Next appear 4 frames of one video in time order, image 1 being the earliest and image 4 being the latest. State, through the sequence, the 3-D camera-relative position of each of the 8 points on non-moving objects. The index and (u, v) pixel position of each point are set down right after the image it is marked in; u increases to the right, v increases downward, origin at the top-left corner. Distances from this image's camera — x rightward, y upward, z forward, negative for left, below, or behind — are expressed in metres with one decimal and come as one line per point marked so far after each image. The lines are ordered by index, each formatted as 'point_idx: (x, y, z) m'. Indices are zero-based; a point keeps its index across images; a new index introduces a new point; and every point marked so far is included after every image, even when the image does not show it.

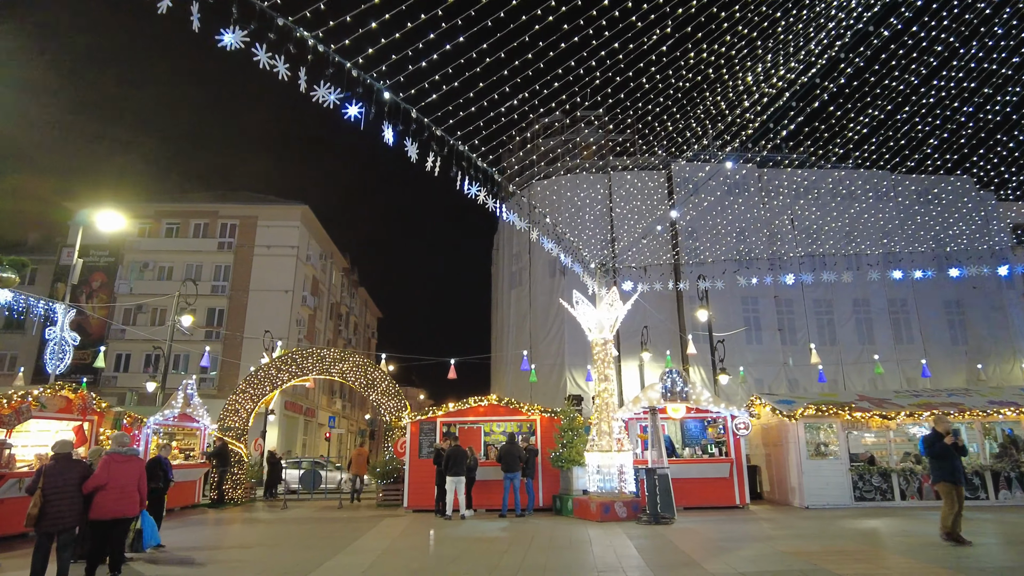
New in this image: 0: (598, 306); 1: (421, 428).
0: (+1.6, -0.3, +12.7) m
1: (-1.9, -2.9, +14.0) m
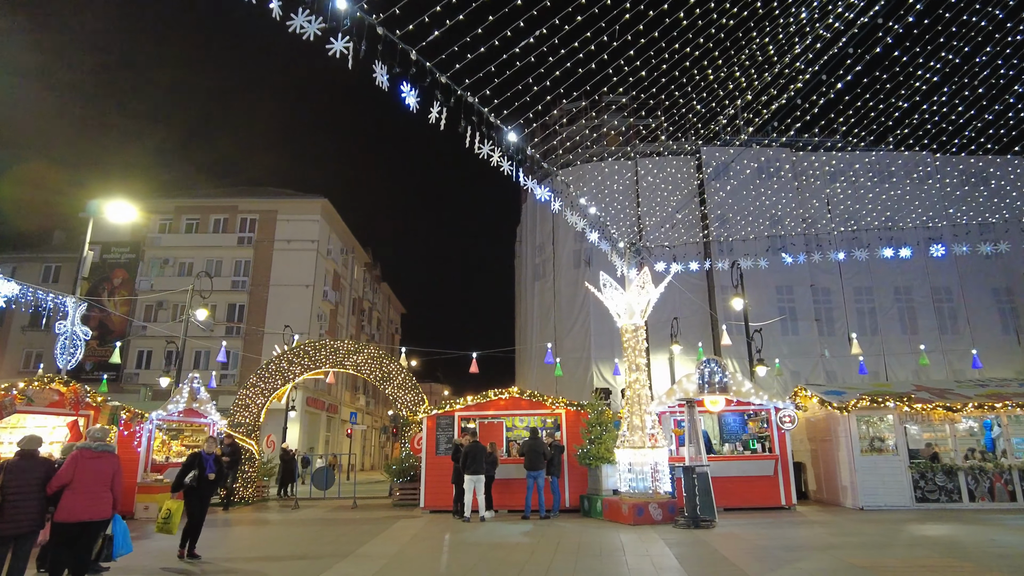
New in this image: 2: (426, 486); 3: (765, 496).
0: (+2.0, 0.0, +11.6) m
1: (-1.4, -2.6, +13.1) m
2: (-1.6, -3.7, +12.7) m
3: (+4.6, -3.7, +12.2) m
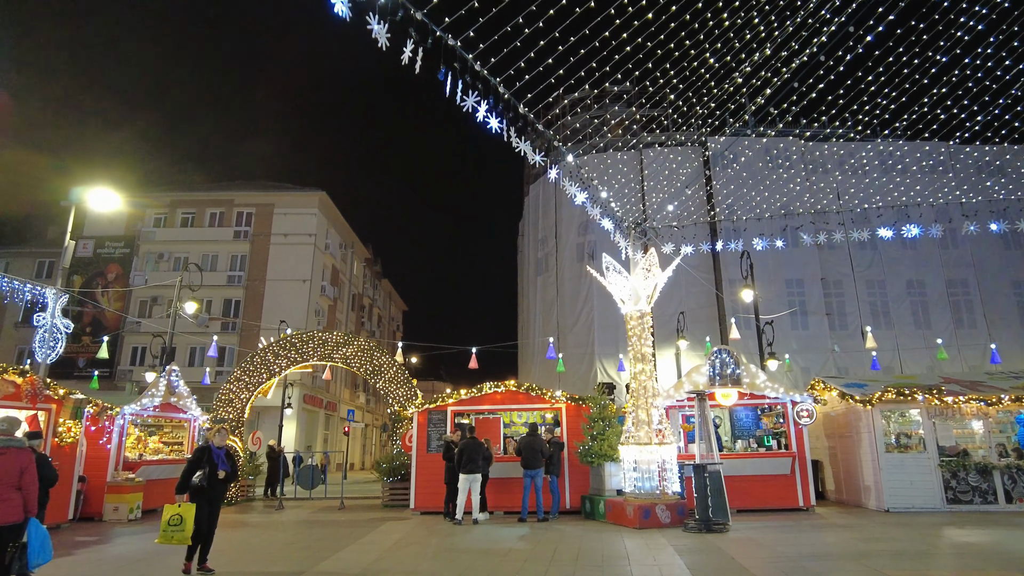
0: (+1.9, +0.2, +10.8) m
1: (-1.5, -2.4, +12.3) m
2: (-1.7, -3.5, +11.9) m
3: (+4.5, -3.5, +11.3) m
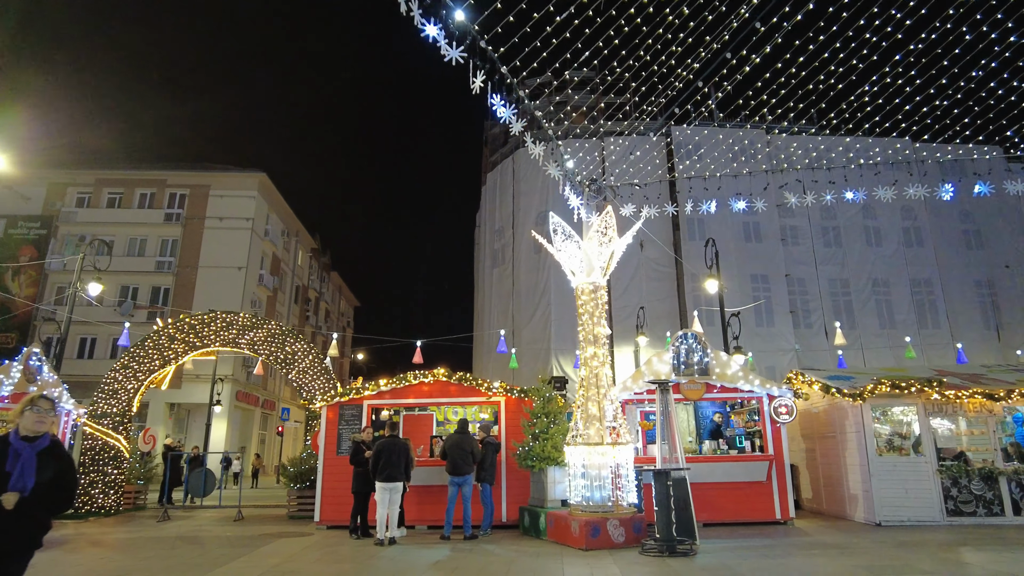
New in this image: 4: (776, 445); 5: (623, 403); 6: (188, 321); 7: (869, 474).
0: (+1.0, +0.6, +9.0) m
1: (-2.6, -1.9, +10.3) m
2: (-2.8, -3.0, +9.9) m
3: (+3.4, -3.1, +9.6) m
4: (+3.9, -2.3, +9.9) m
5: (+1.7, -1.8, +10.5) m
6: (-6.1, -0.6, +12.6) m
7: (+4.8, -2.5, +9.1) m
